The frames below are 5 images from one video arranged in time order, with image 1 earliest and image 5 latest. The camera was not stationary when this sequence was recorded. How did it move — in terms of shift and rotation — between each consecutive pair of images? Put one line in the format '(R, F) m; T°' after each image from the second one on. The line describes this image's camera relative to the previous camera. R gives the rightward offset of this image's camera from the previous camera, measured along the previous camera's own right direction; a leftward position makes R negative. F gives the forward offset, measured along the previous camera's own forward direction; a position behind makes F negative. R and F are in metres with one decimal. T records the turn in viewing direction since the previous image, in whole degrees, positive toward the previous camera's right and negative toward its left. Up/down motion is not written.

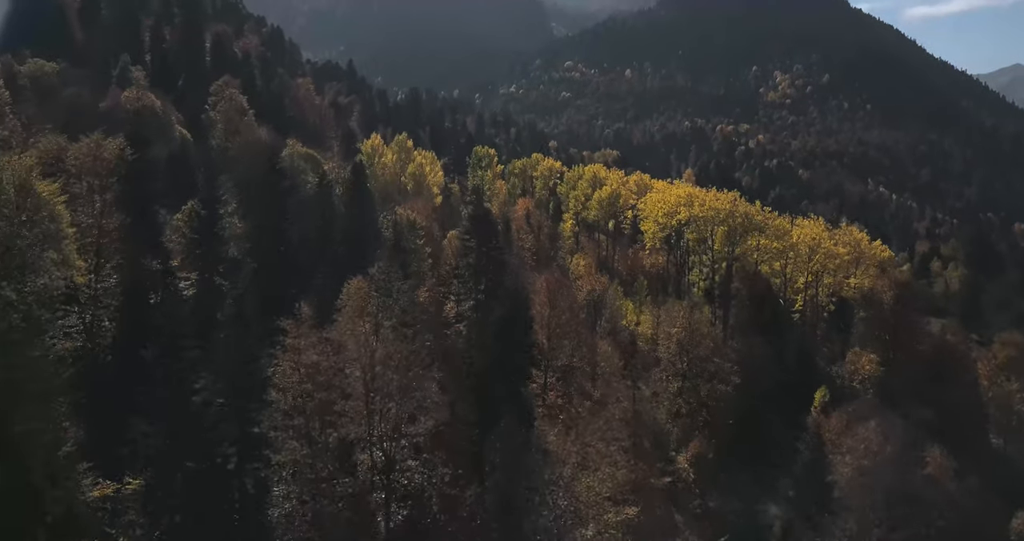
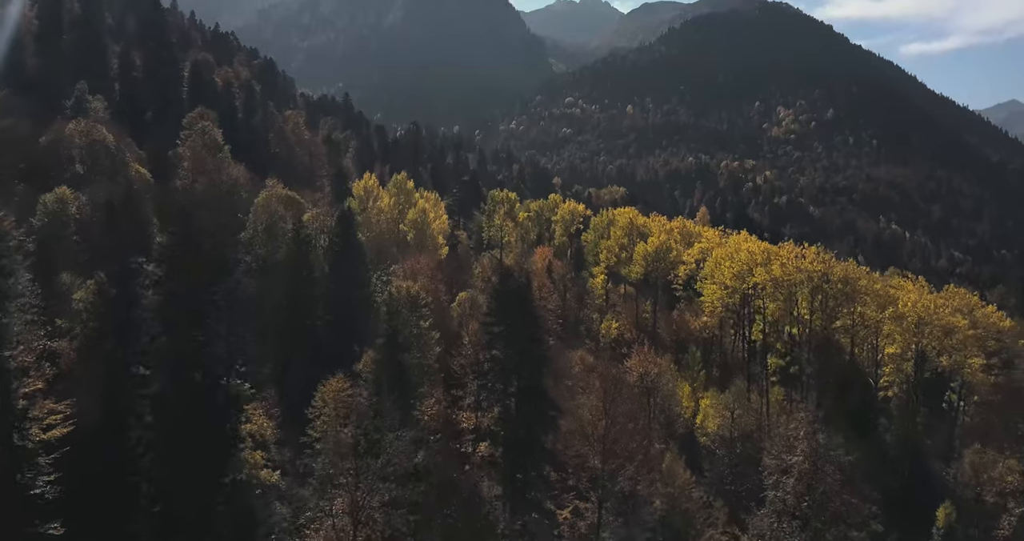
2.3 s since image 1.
(-1.7, +15.8) m; 0°
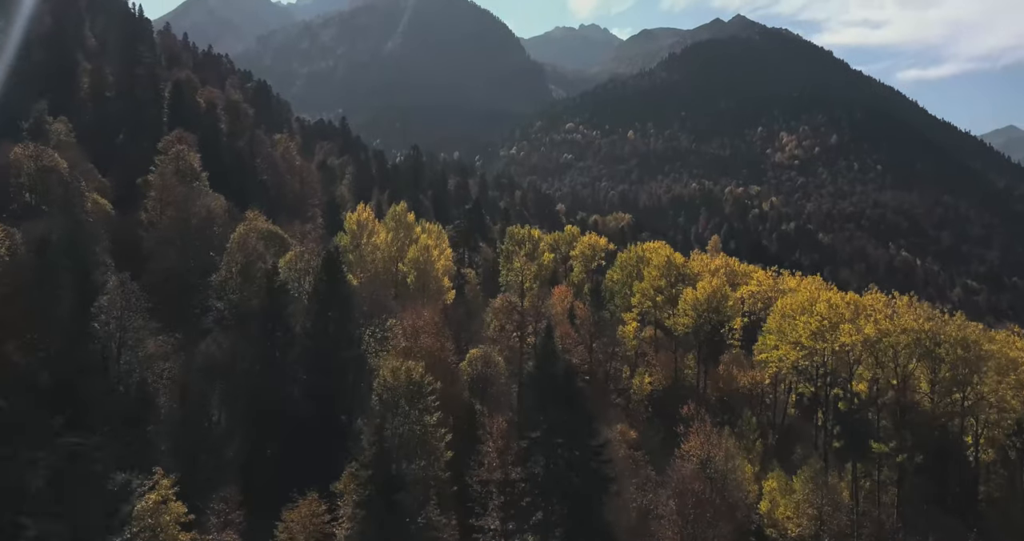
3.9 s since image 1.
(-1.2, +11.4) m; 0°
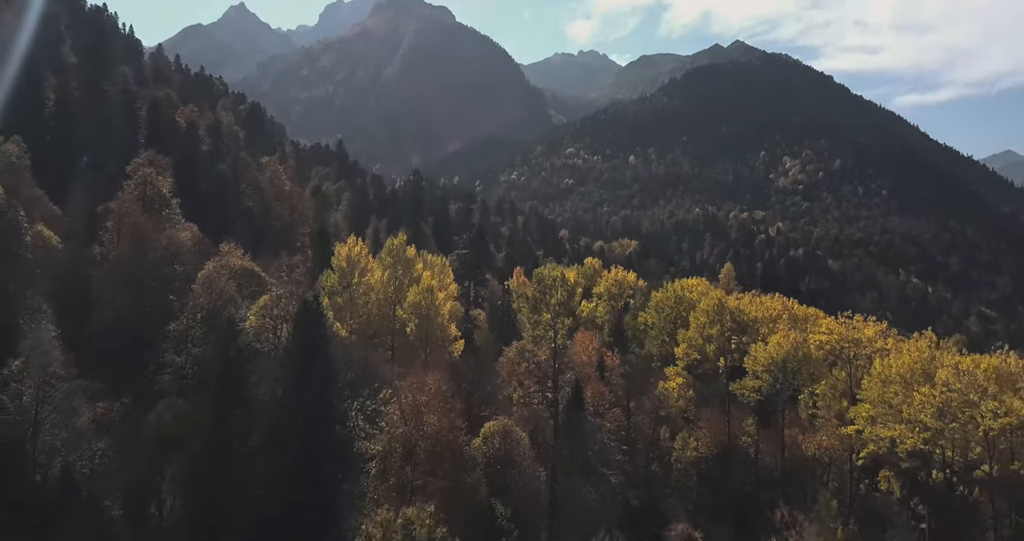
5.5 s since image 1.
(-1.2, +11.2) m; 0°
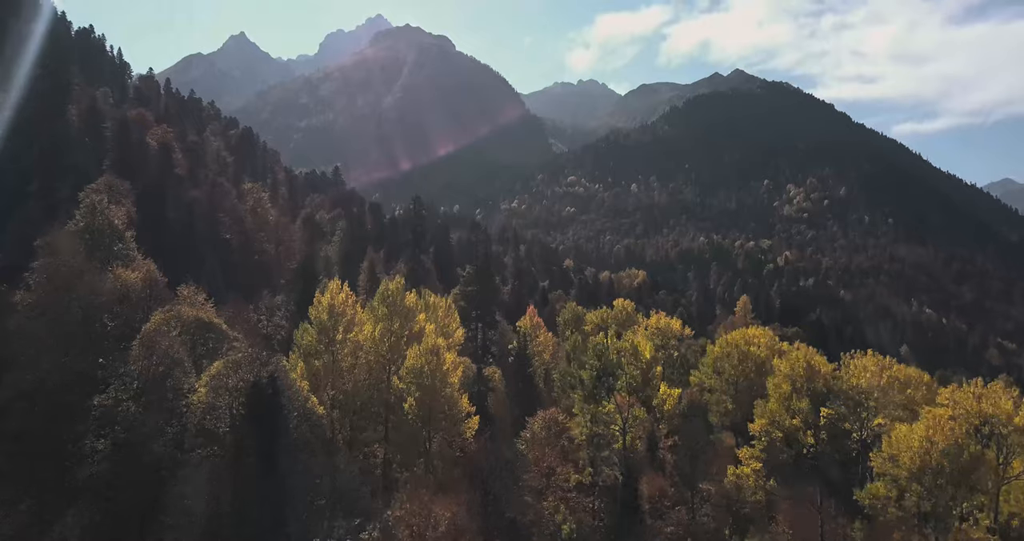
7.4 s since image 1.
(-1.3, +12.7) m; 0°
